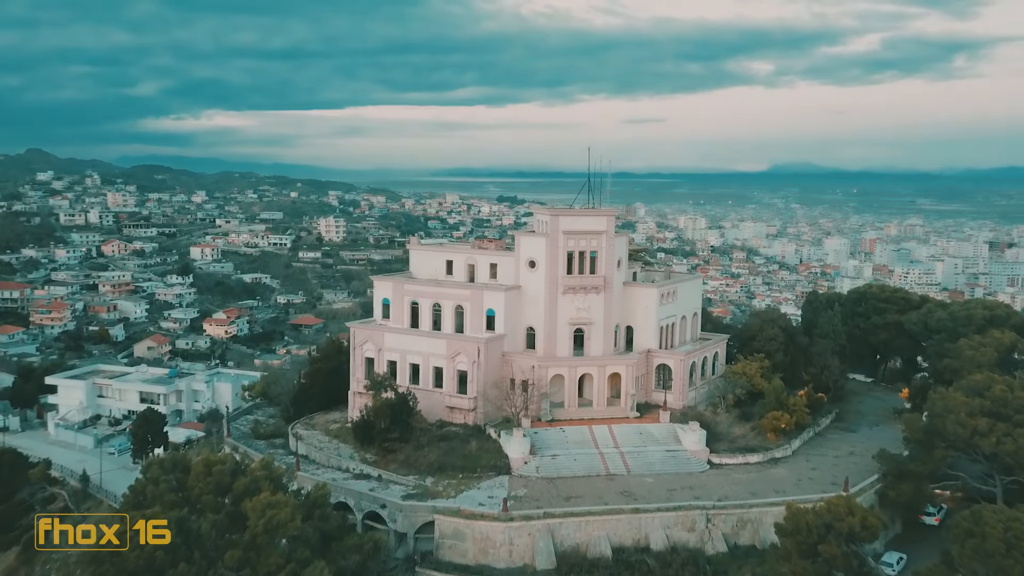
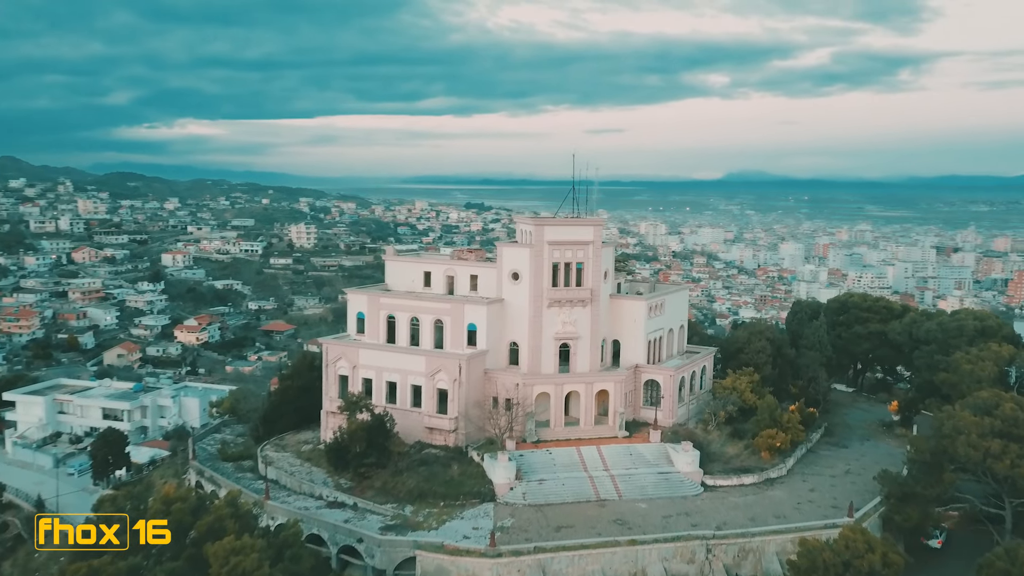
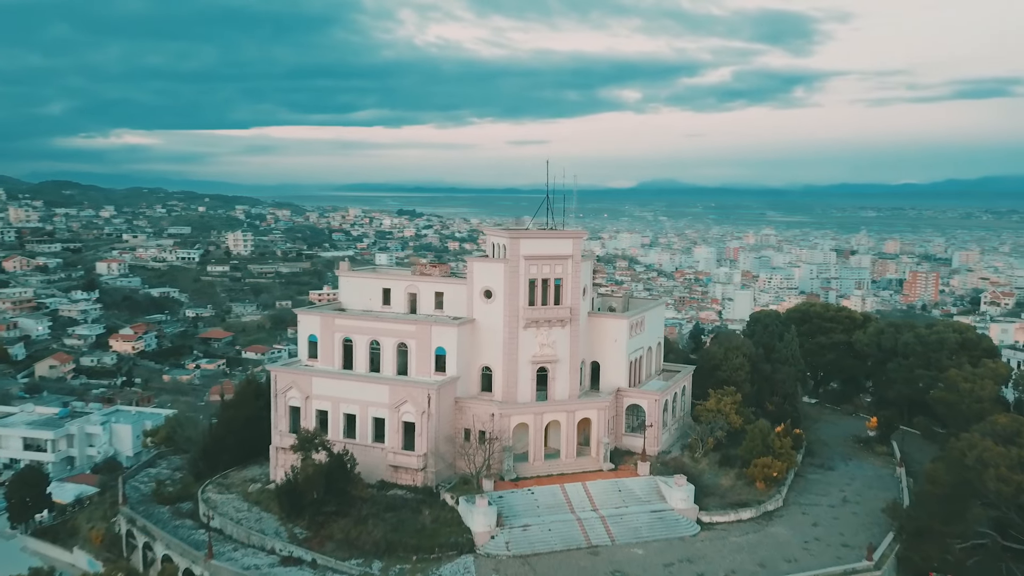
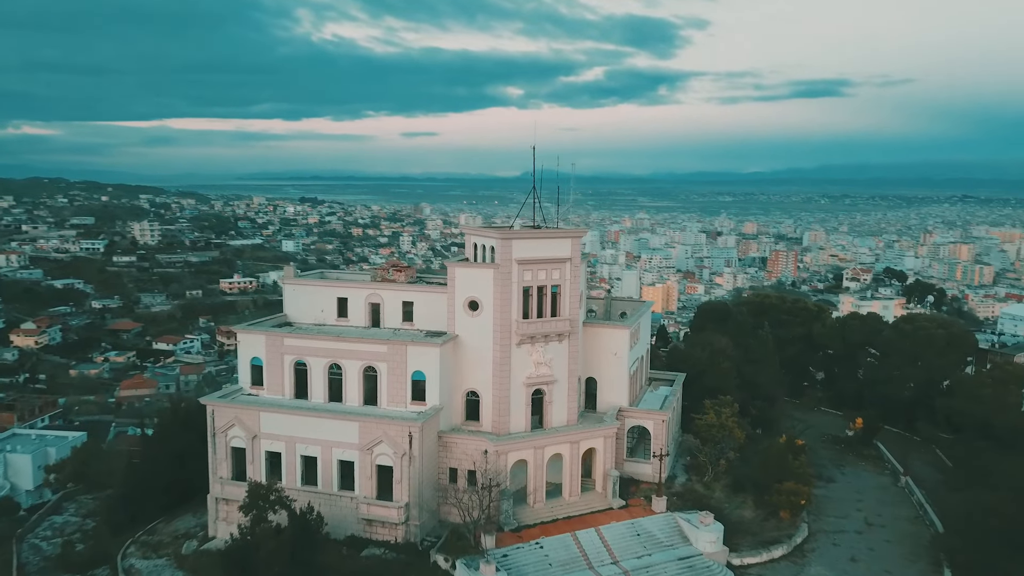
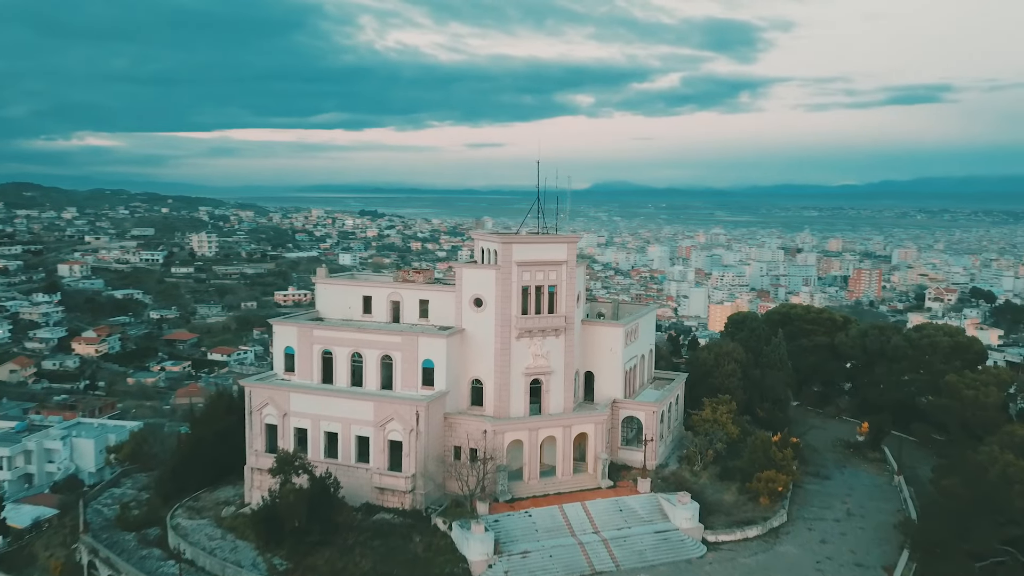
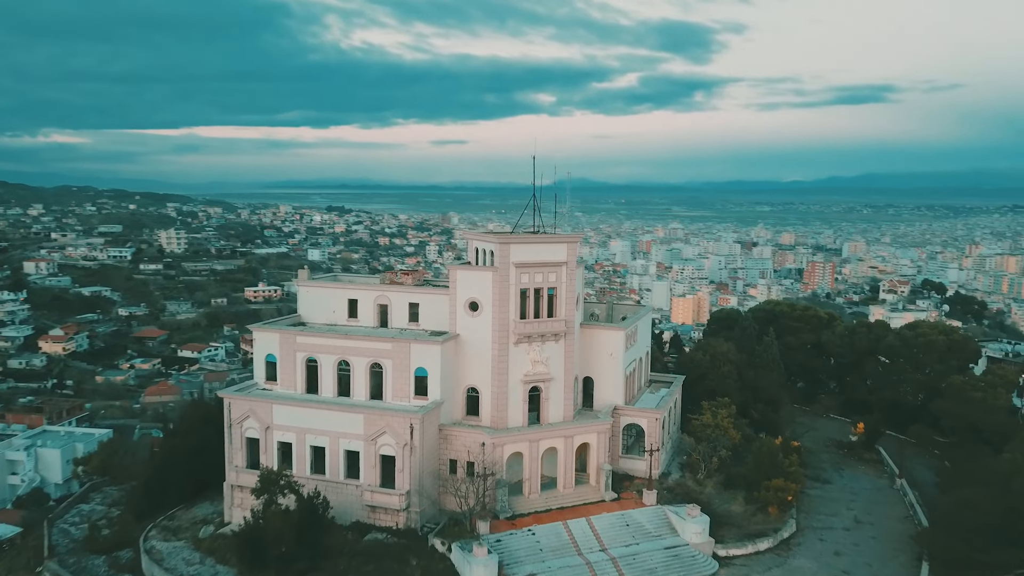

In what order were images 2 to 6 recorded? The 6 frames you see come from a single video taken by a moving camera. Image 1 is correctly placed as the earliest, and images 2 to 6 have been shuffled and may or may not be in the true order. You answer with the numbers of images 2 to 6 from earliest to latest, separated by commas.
2, 3, 5, 6, 4
